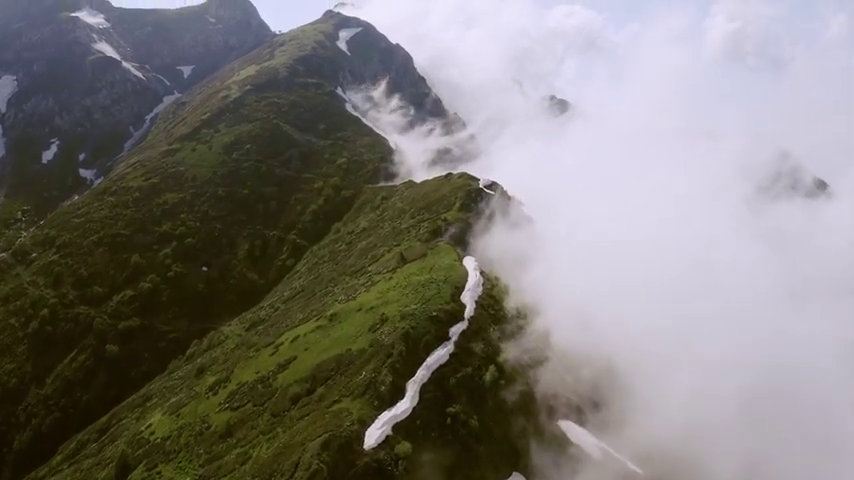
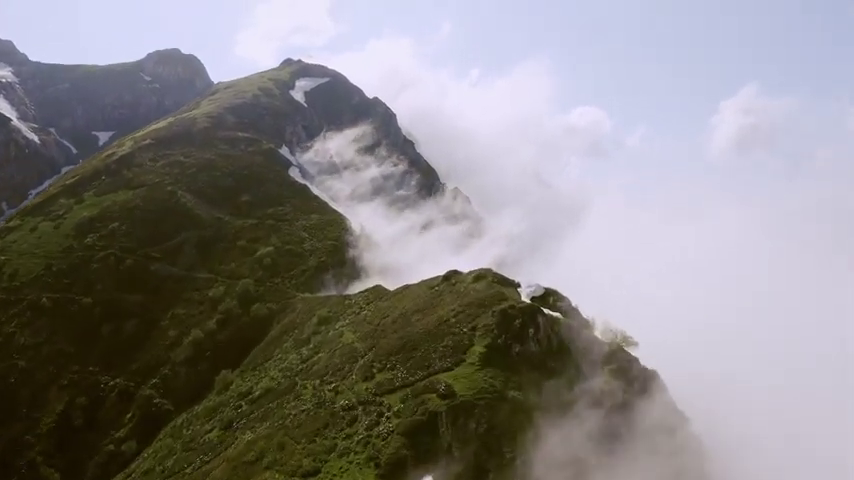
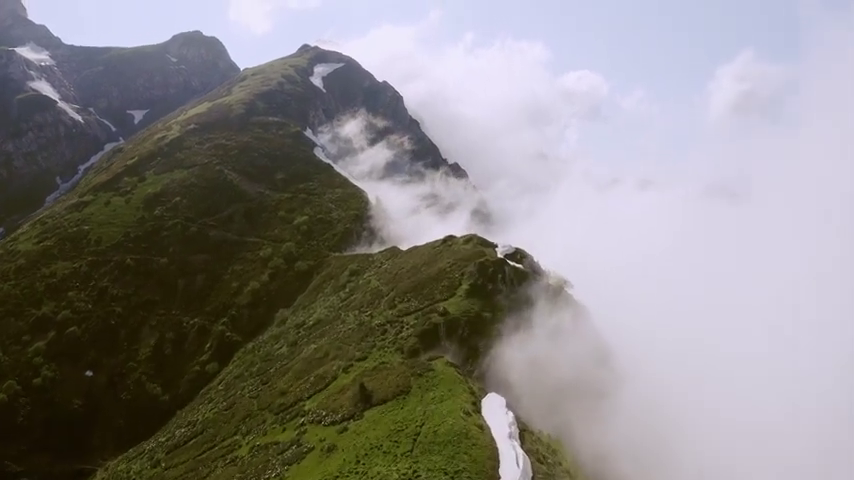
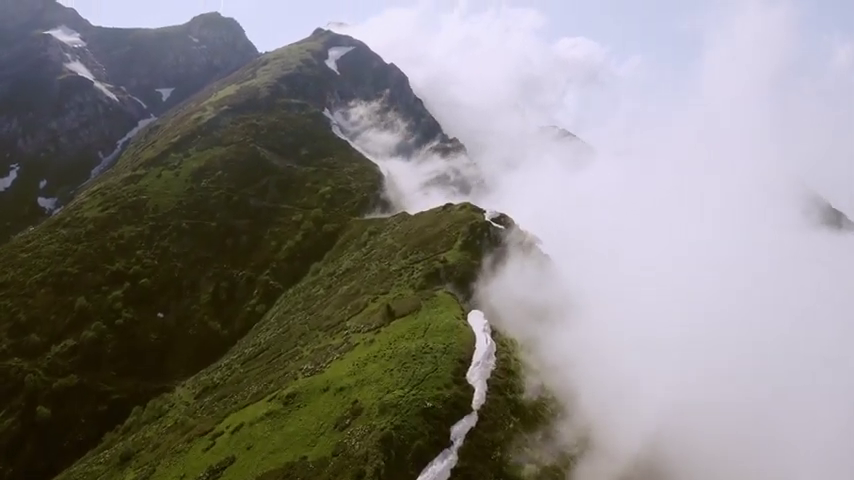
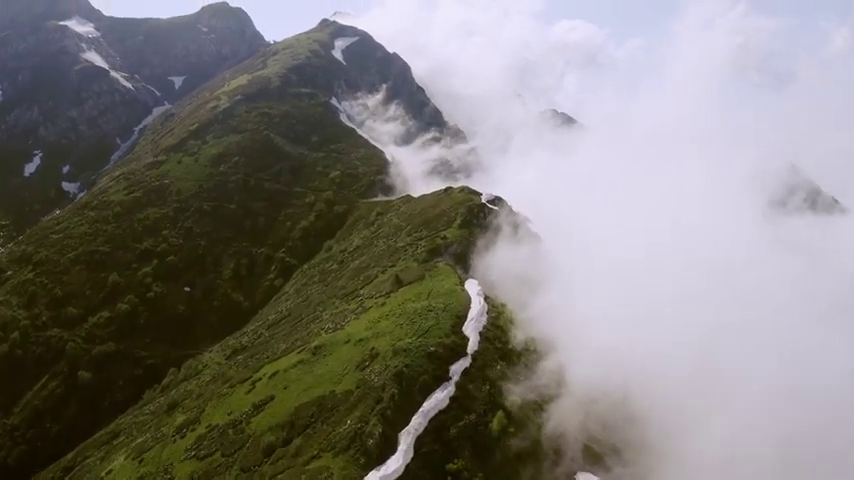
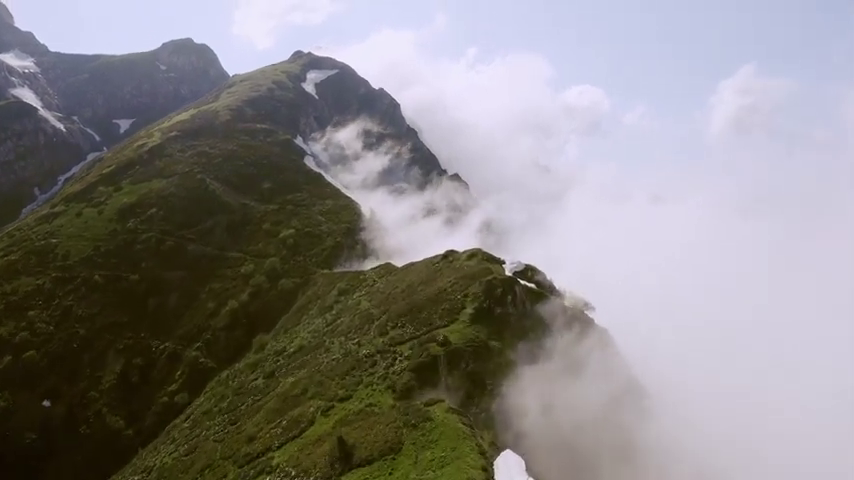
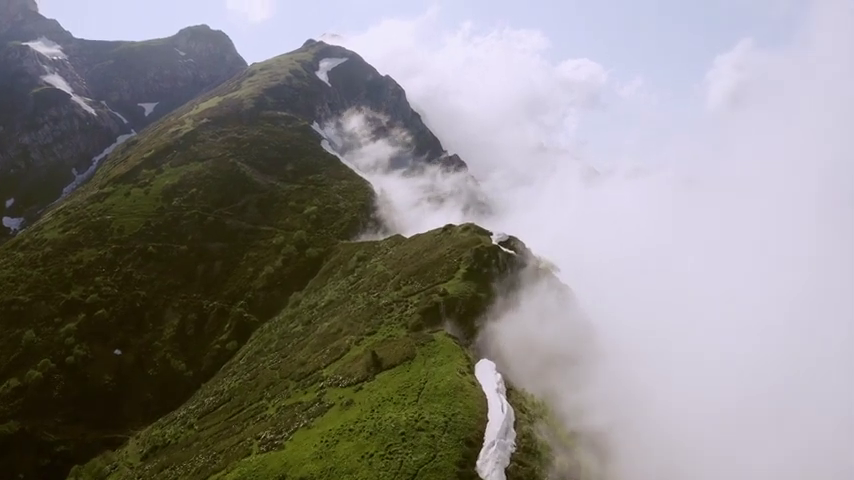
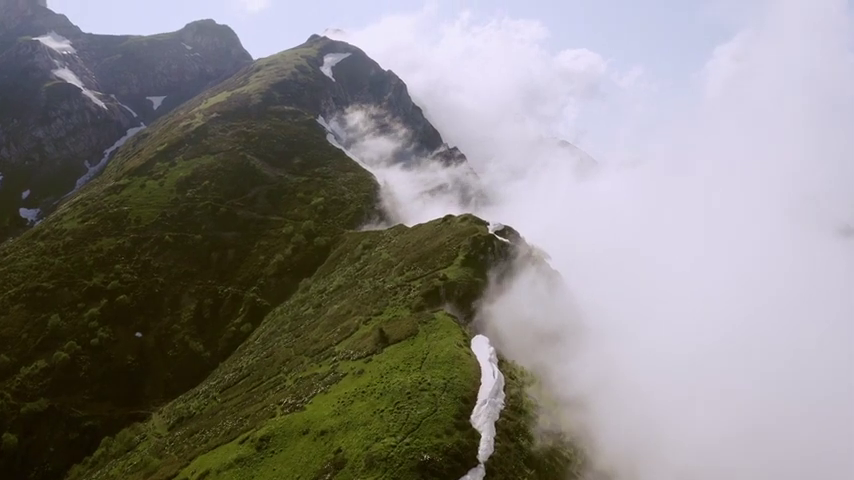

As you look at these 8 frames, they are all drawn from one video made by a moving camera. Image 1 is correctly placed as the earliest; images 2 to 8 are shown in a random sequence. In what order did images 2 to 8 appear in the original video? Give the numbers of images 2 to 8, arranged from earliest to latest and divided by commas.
5, 4, 8, 7, 3, 6, 2
